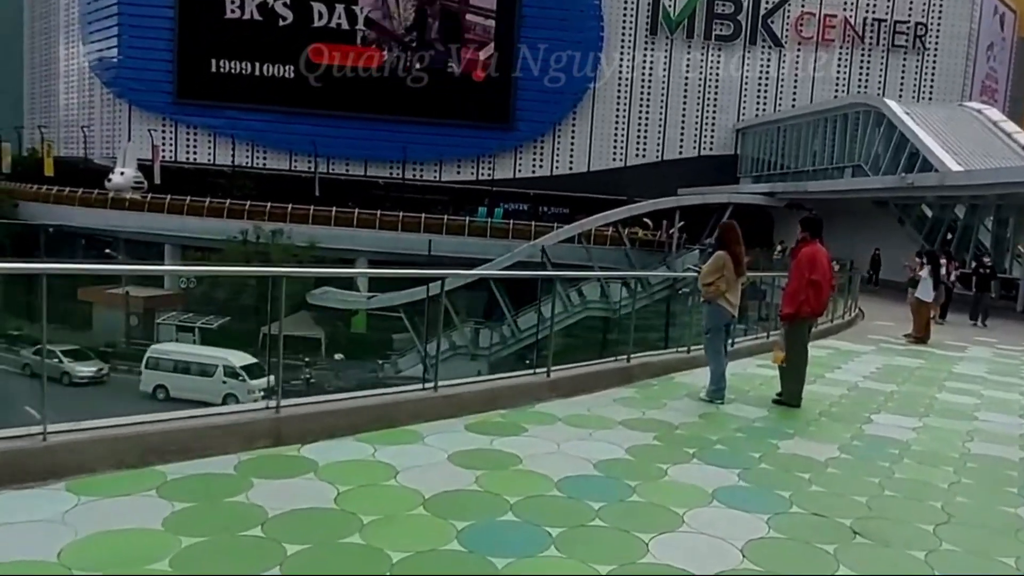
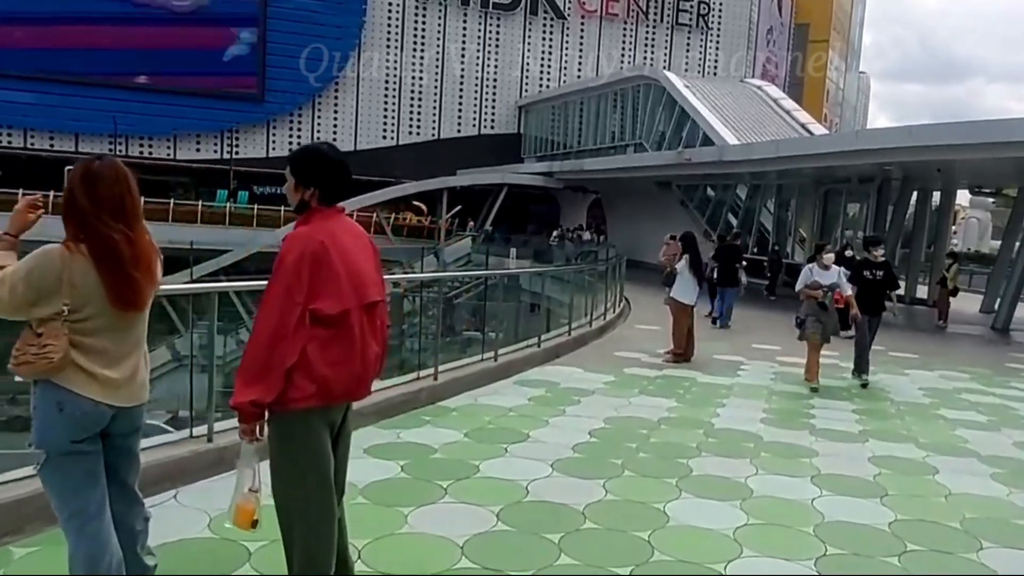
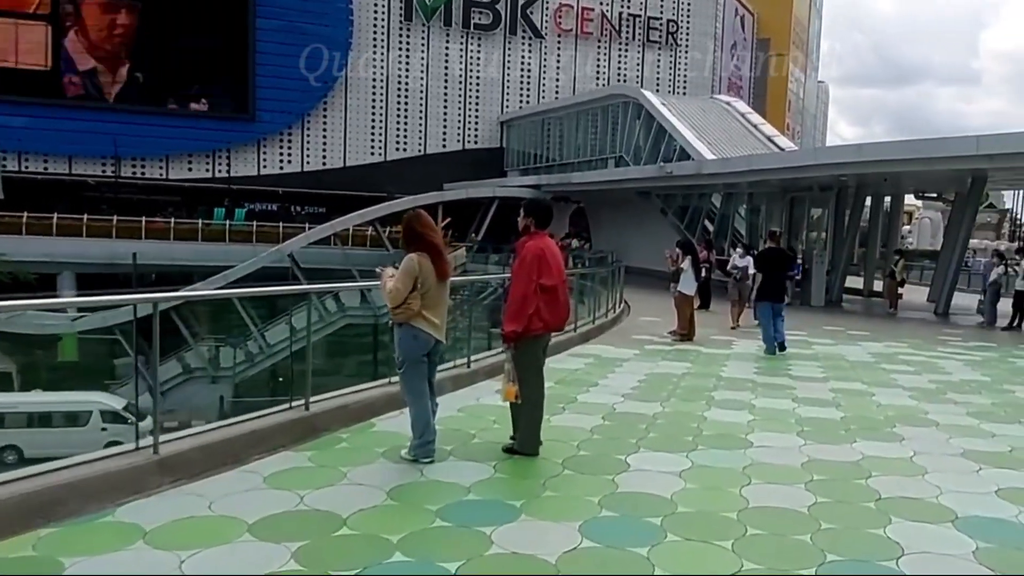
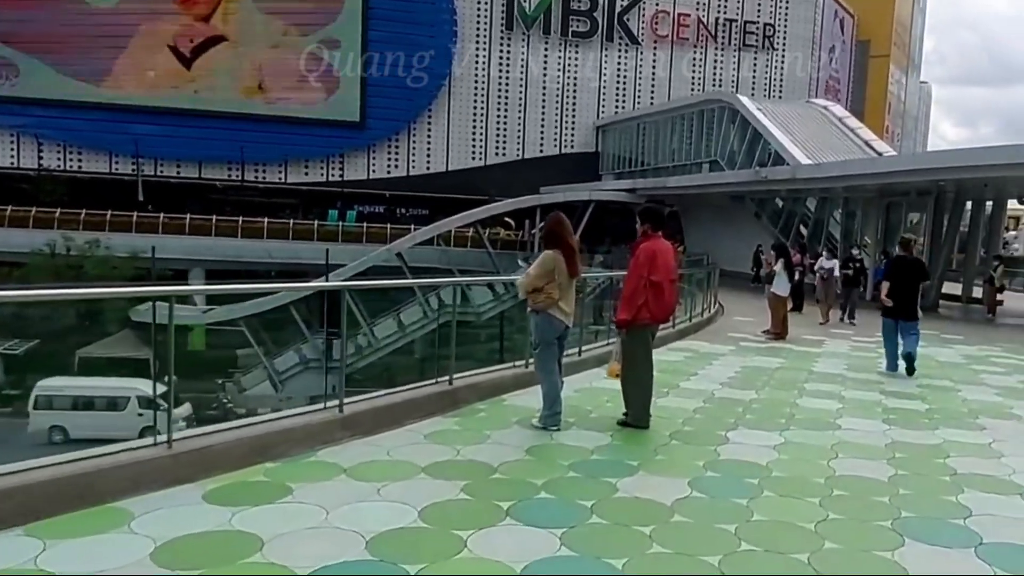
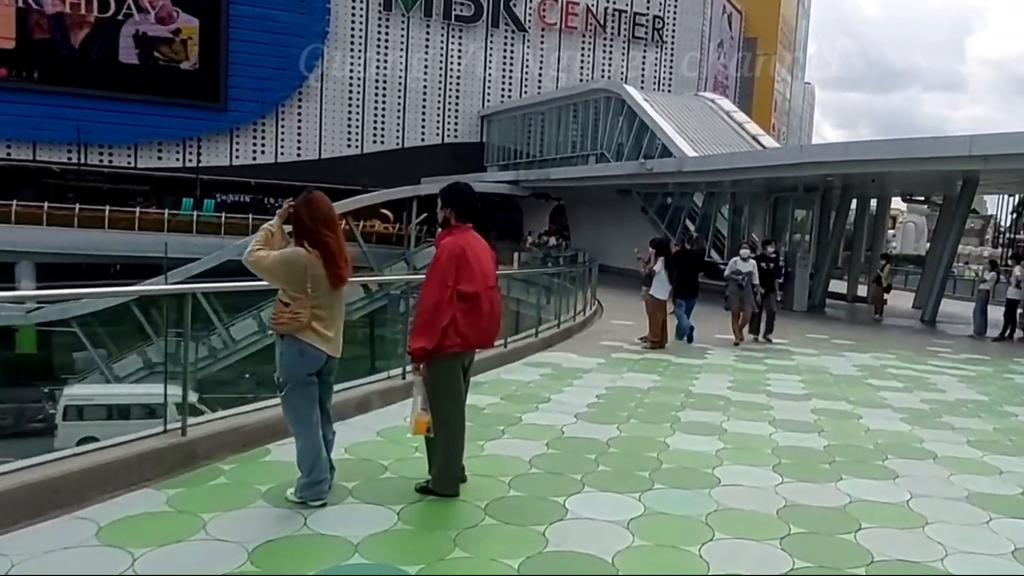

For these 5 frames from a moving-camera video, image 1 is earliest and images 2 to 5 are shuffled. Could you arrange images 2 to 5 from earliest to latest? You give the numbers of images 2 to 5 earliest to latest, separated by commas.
4, 3, 5, 2
